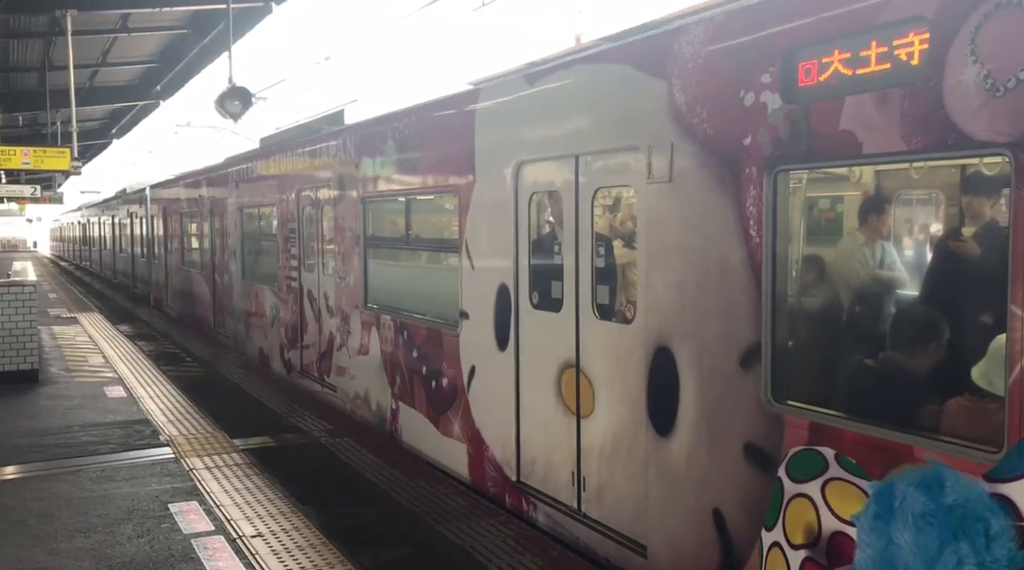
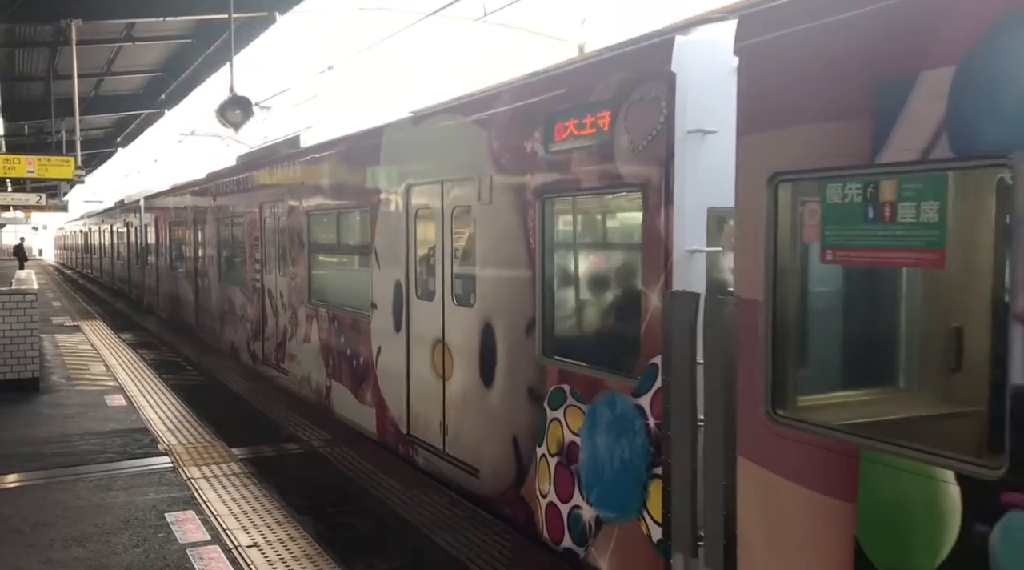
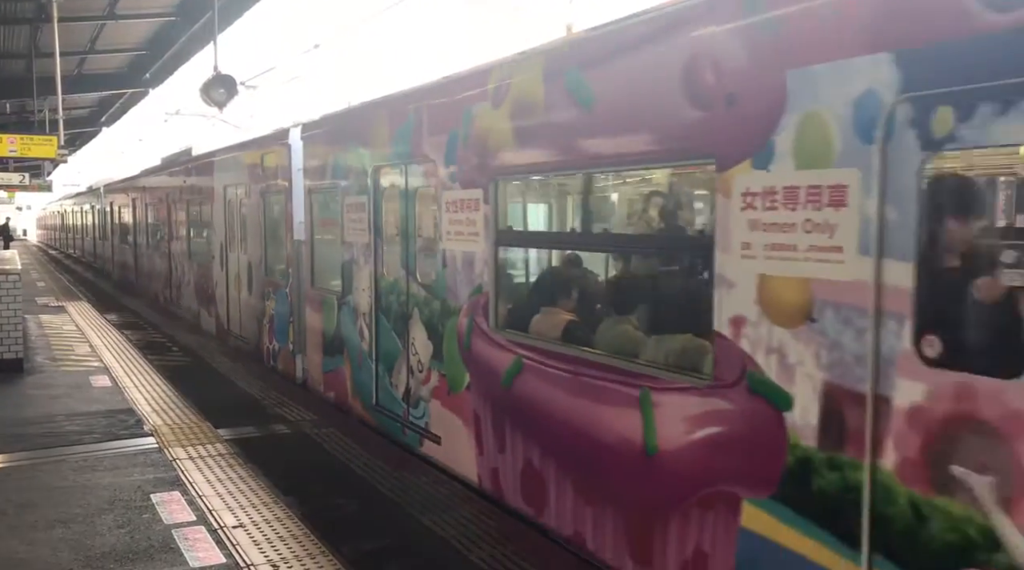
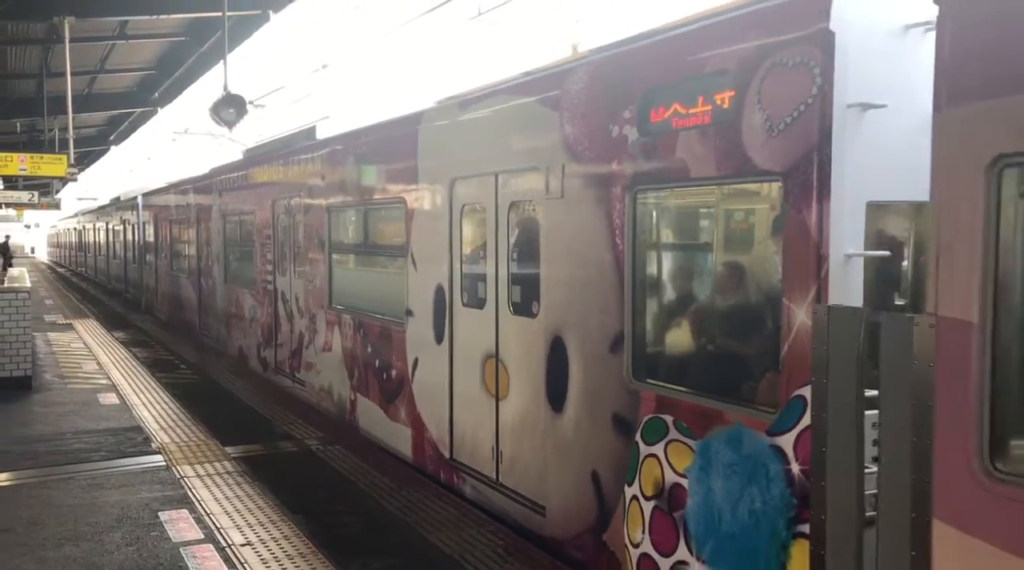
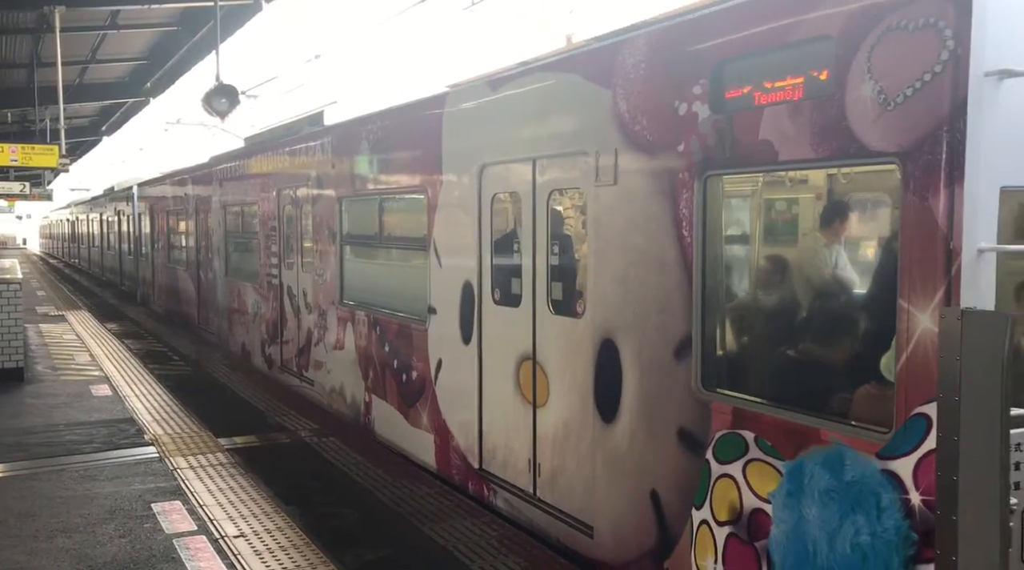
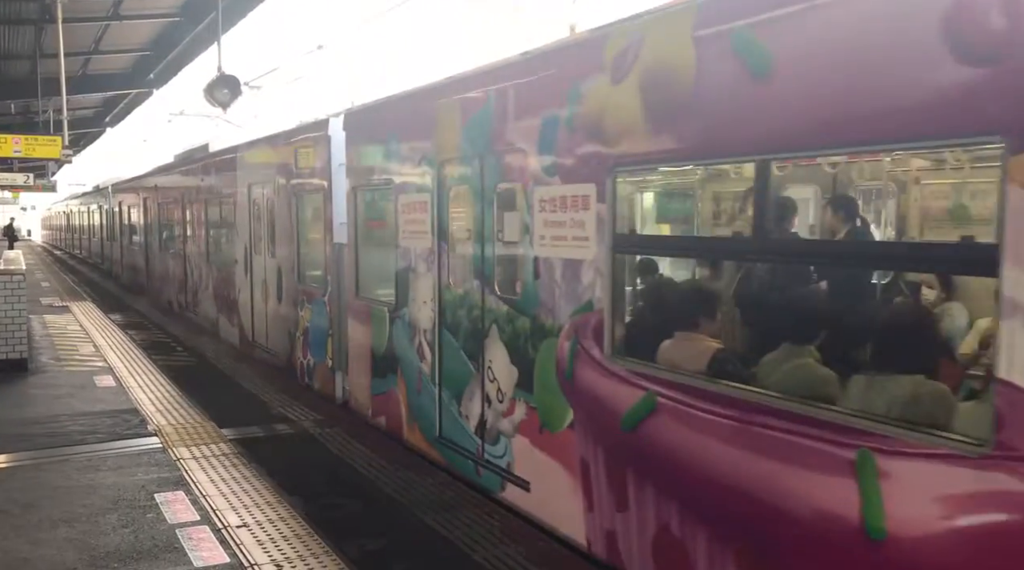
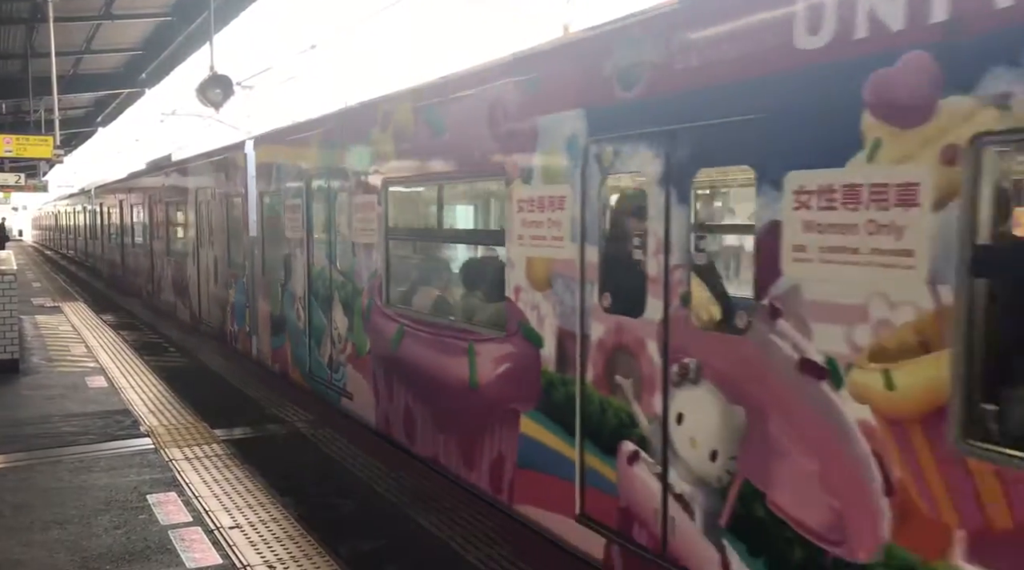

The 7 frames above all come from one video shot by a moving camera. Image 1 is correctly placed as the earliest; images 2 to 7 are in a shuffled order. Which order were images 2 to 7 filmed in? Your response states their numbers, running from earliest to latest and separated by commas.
5, 4, 2, 6, 3, 7
